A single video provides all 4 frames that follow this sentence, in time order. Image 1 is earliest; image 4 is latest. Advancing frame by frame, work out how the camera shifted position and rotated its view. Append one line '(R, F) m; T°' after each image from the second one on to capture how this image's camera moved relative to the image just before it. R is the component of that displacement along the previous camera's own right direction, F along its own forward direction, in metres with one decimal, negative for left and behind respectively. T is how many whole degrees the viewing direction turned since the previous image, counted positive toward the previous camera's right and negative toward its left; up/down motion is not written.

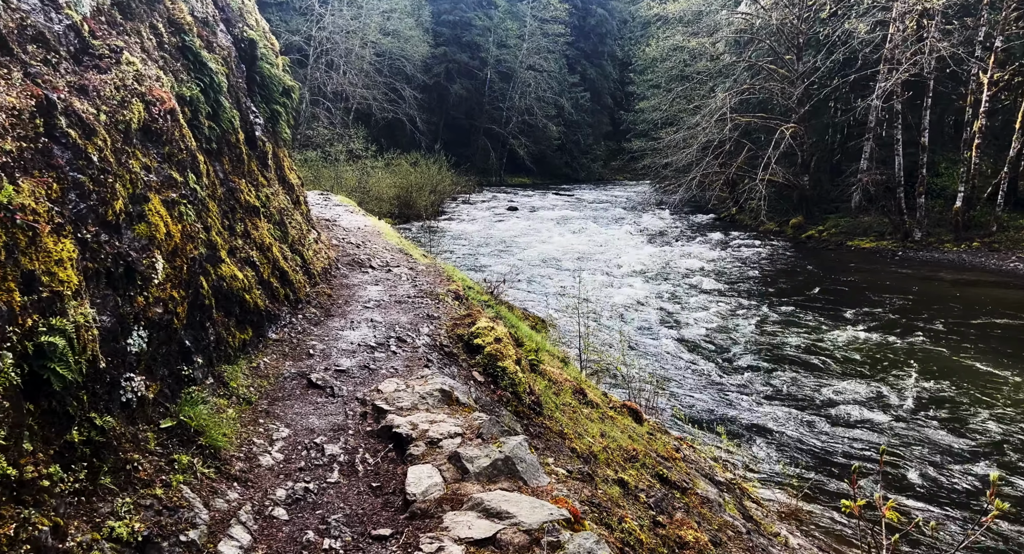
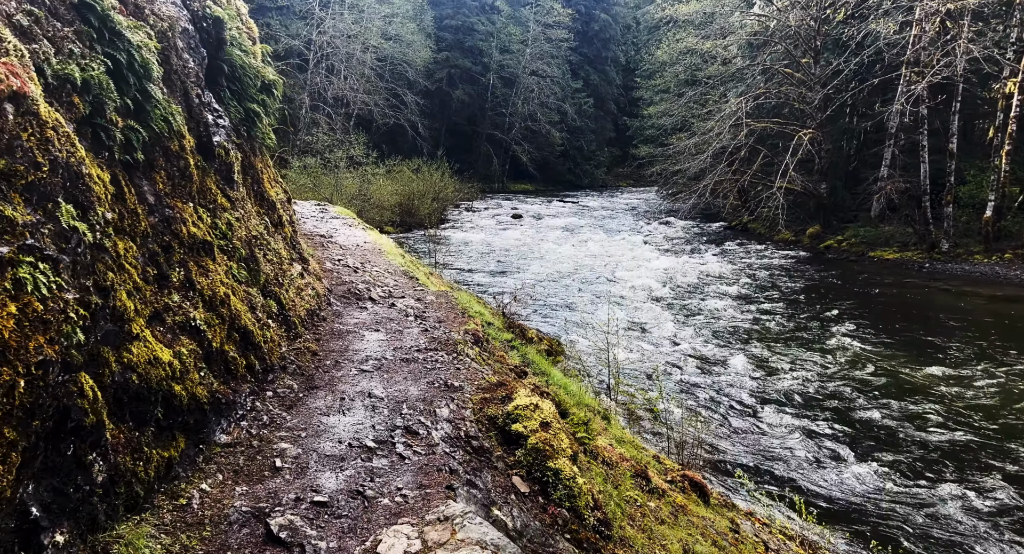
(-0.2, +1.2) m; 0°
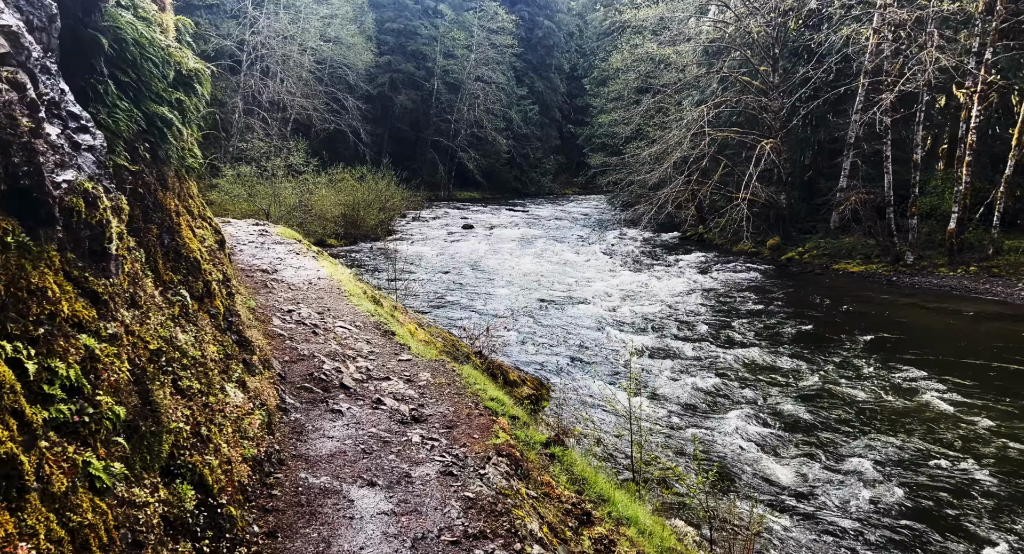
(-0.5, +1.7) m; +5°
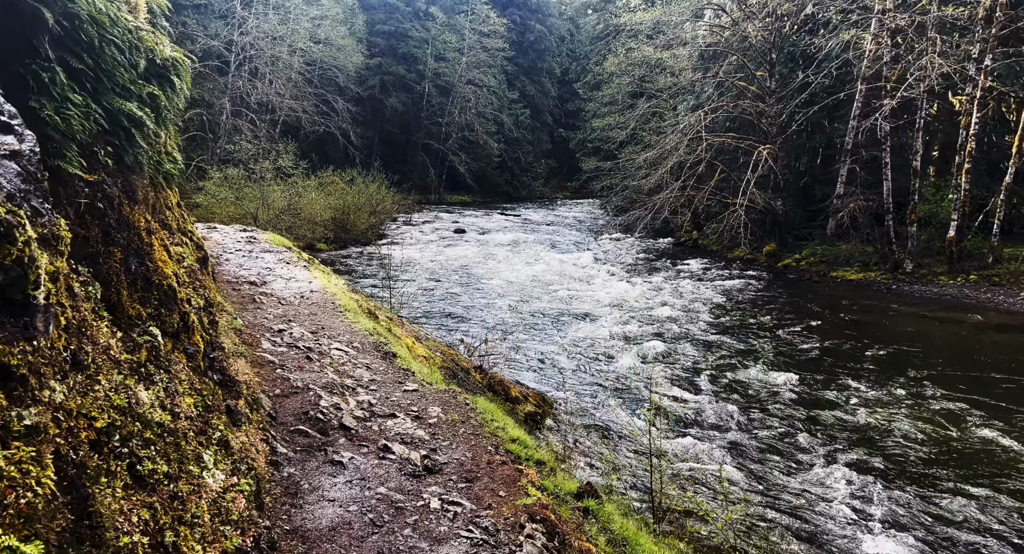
(-0.2, +0.5) m; +1°
